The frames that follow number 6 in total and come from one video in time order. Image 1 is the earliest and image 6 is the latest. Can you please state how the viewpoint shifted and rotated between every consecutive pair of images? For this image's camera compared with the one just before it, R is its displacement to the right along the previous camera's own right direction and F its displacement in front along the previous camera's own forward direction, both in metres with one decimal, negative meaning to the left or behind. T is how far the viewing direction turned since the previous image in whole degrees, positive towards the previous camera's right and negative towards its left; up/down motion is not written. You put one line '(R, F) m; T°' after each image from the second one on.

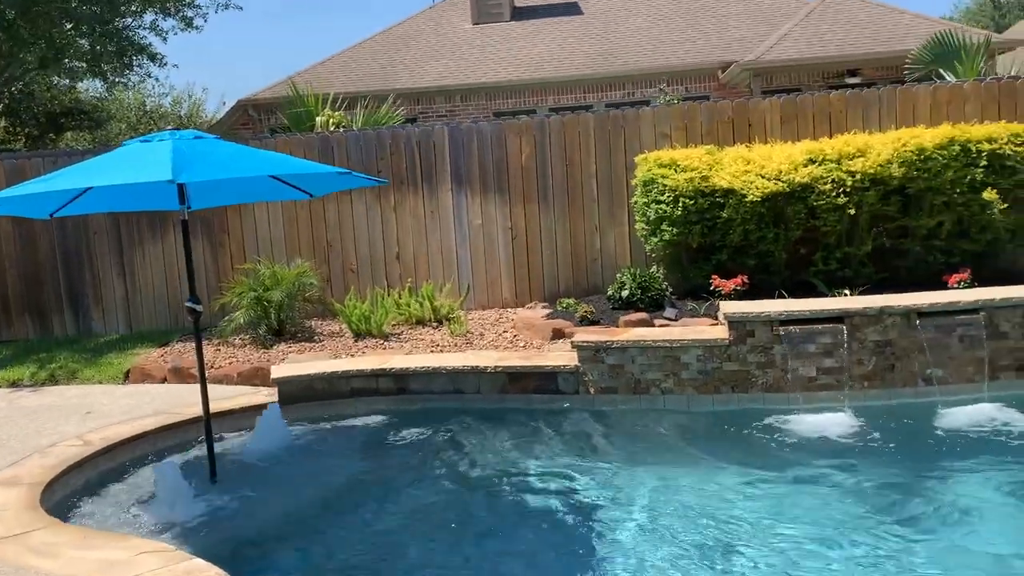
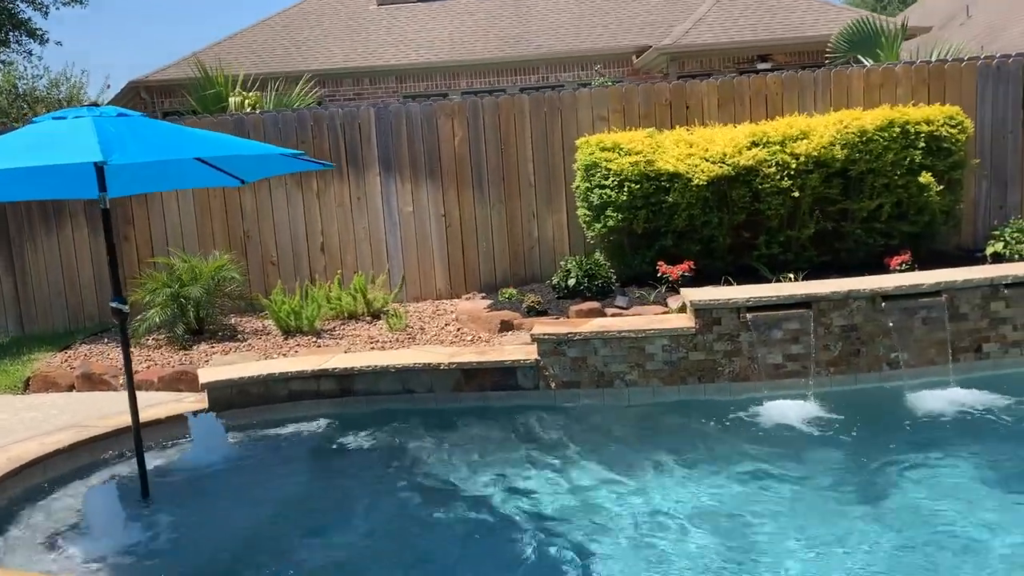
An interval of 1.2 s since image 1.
(-0.4, +0.4) m; +7°
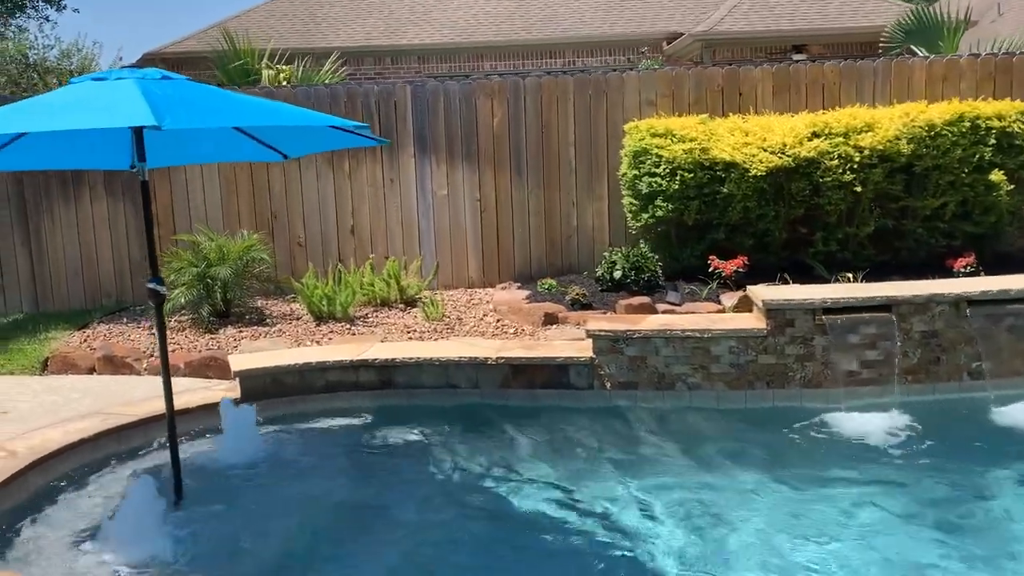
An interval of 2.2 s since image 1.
(-0.3, +0.4) m; 0°
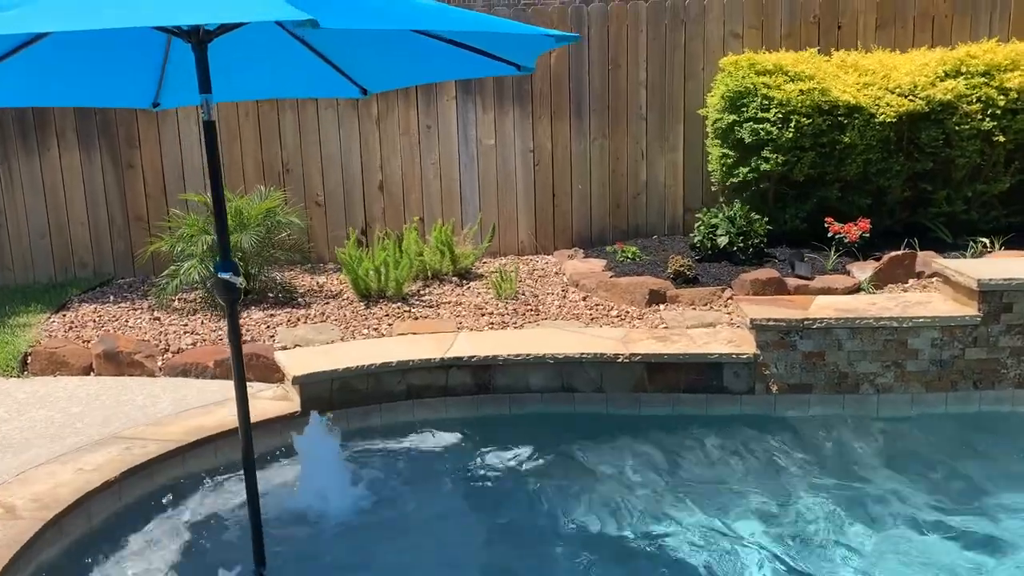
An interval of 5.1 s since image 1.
(-1.0, +1.3) m; +4°
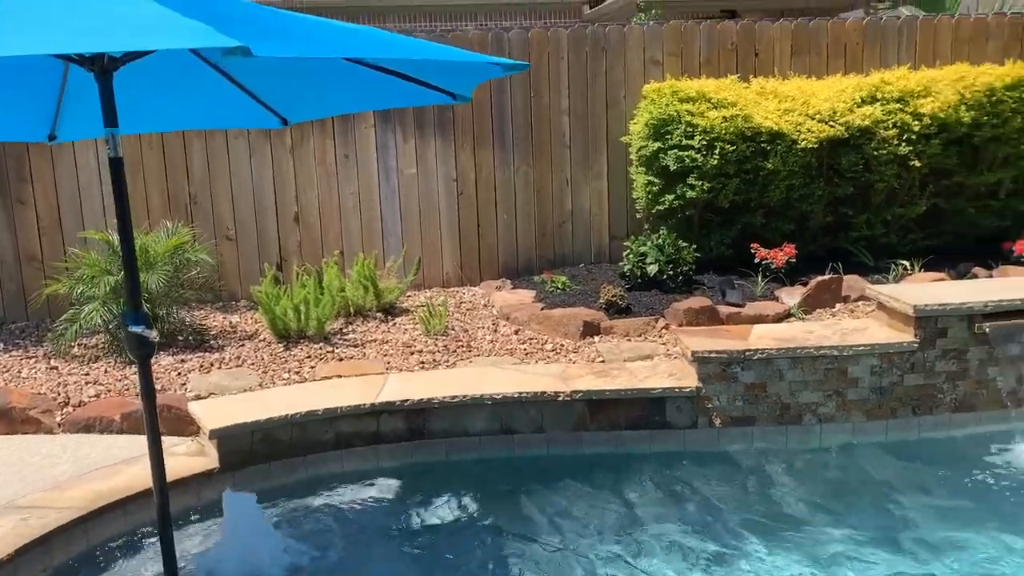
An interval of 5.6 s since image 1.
(-0.1, +0.2) m; +6°
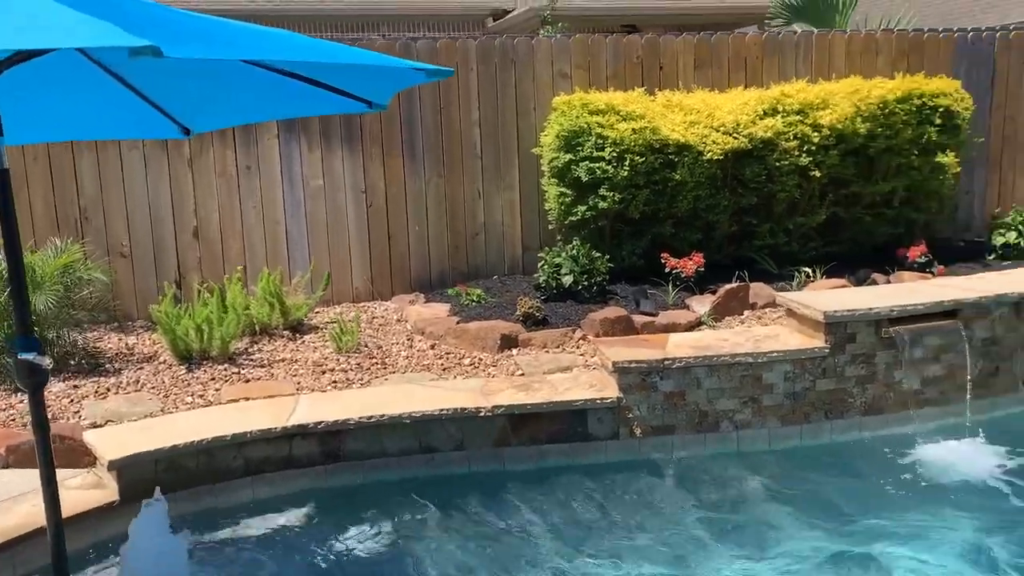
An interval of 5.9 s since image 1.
(-0.1, +0.1) m; +6°
